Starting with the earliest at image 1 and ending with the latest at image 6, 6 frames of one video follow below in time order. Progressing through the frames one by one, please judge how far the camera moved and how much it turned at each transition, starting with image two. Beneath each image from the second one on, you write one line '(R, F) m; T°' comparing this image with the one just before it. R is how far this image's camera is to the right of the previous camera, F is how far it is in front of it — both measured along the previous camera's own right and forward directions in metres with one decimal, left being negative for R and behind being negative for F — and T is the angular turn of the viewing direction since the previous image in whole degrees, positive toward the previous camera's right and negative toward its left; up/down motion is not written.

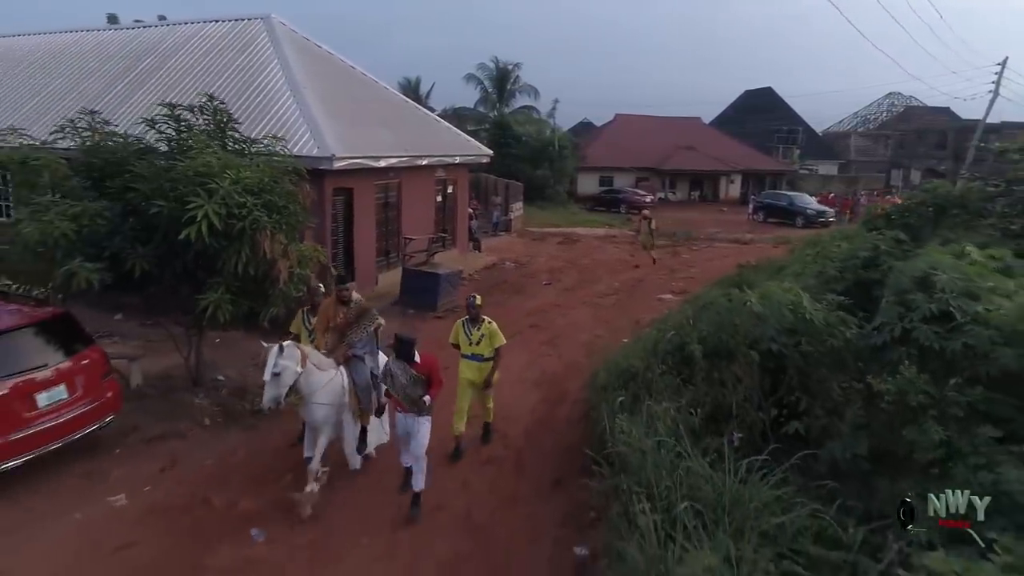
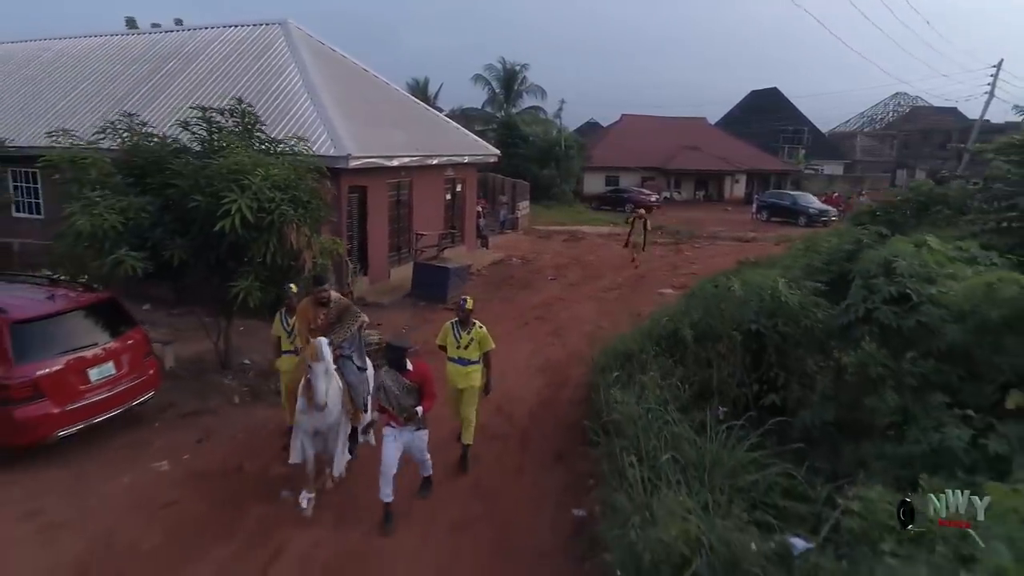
(0.0, -0.7) m; -1°
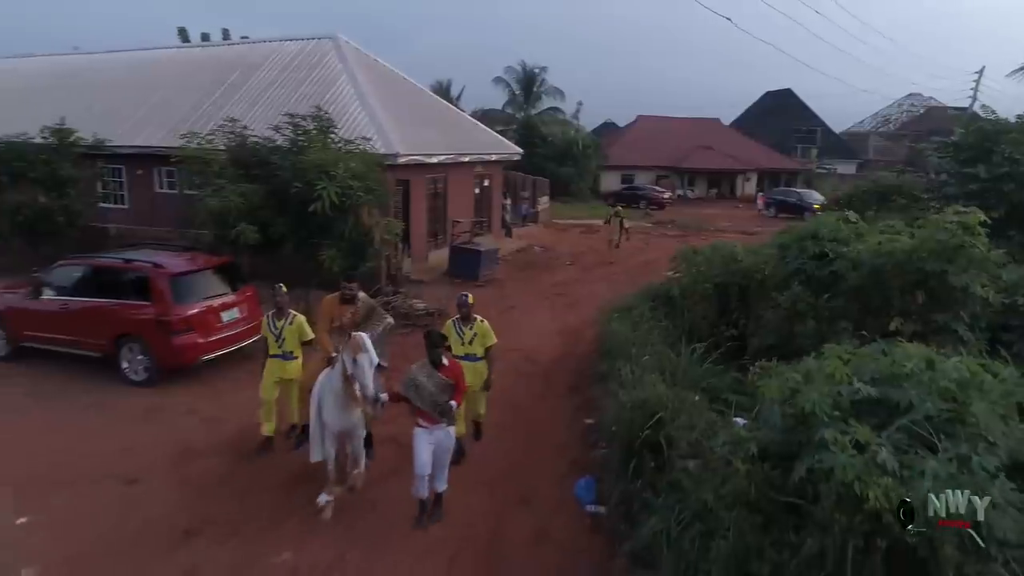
(-0.1, -2.3) m; -1°
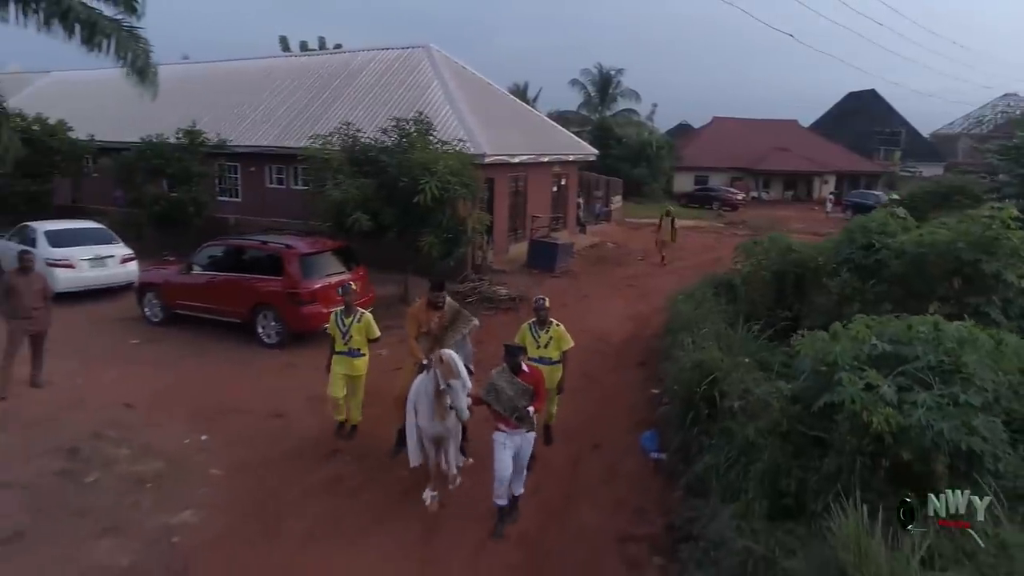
(-0.1, -1.3) m; -6°
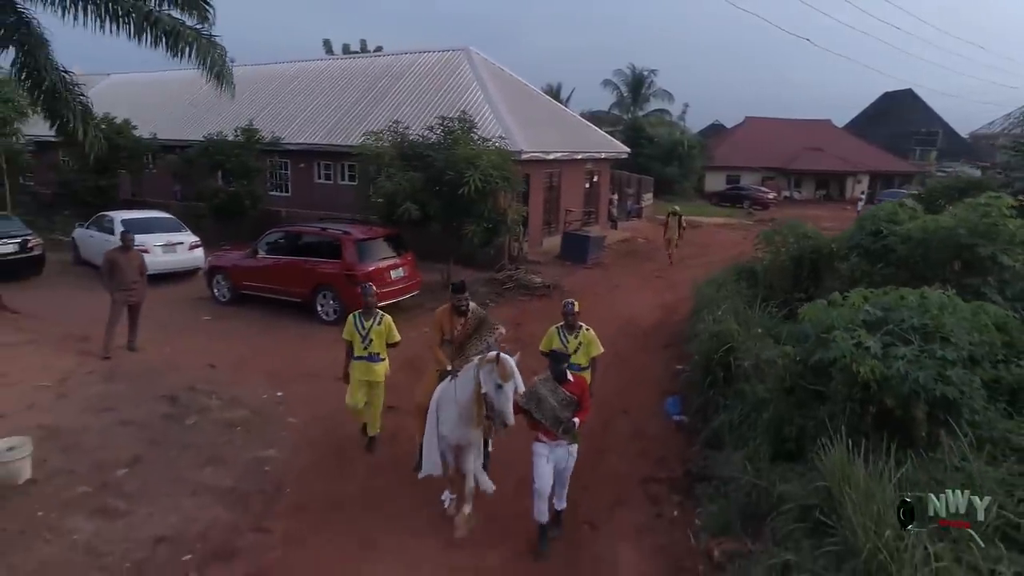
(-0.1, -1.0) m; -2°
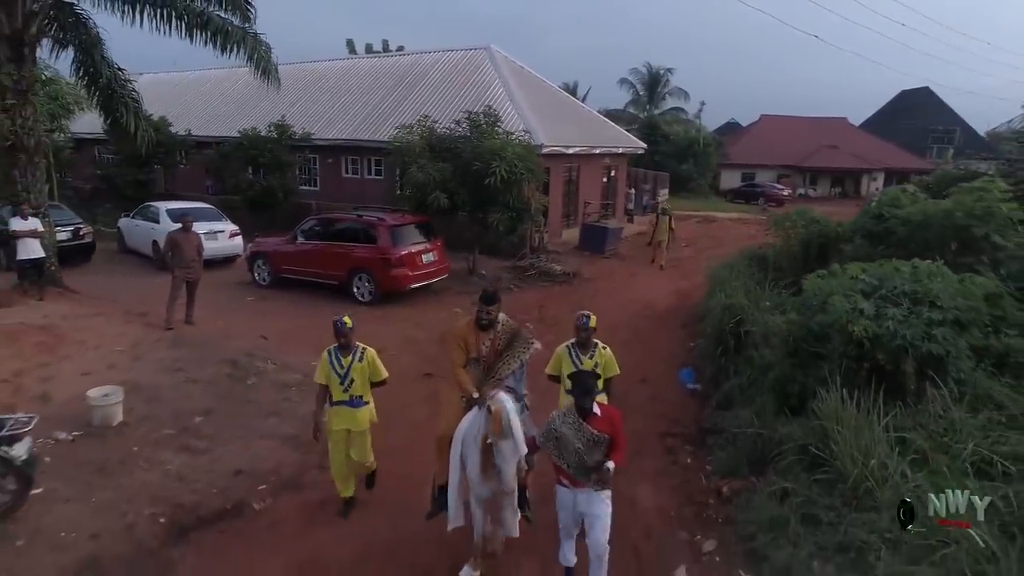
(-0.2, -0.8) m; -1°
